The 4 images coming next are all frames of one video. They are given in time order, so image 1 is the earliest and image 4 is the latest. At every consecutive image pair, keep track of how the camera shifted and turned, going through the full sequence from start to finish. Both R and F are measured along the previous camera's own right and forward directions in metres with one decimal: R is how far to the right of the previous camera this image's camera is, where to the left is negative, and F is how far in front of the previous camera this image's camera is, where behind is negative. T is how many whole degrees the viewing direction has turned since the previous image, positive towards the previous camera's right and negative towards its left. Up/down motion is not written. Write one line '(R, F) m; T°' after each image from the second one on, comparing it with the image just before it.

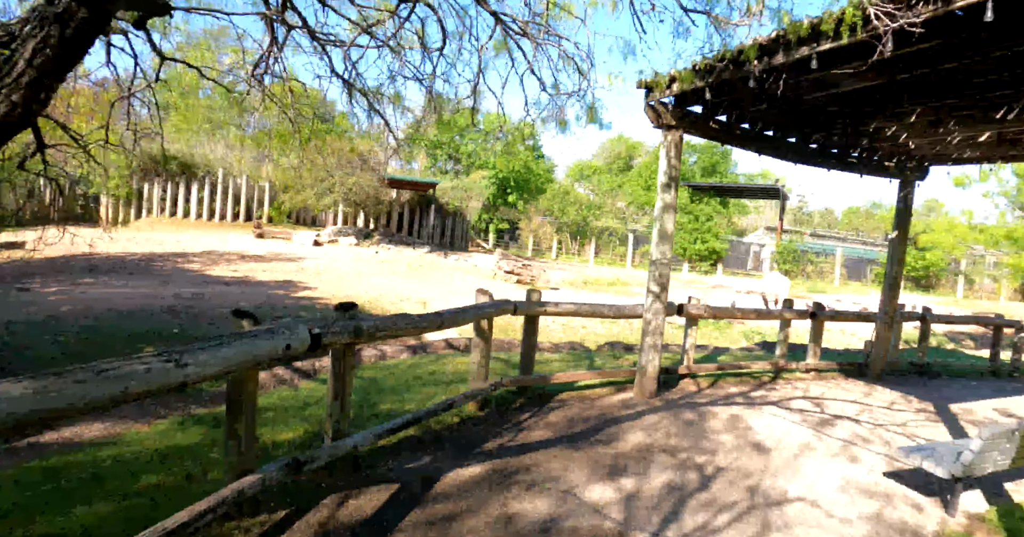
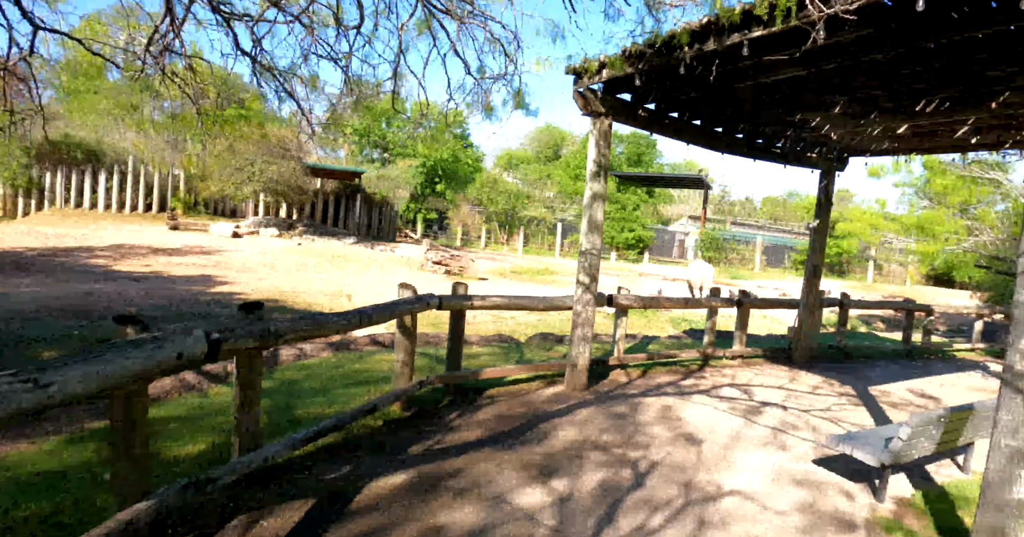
(+0.1, +0.3) m; +7°
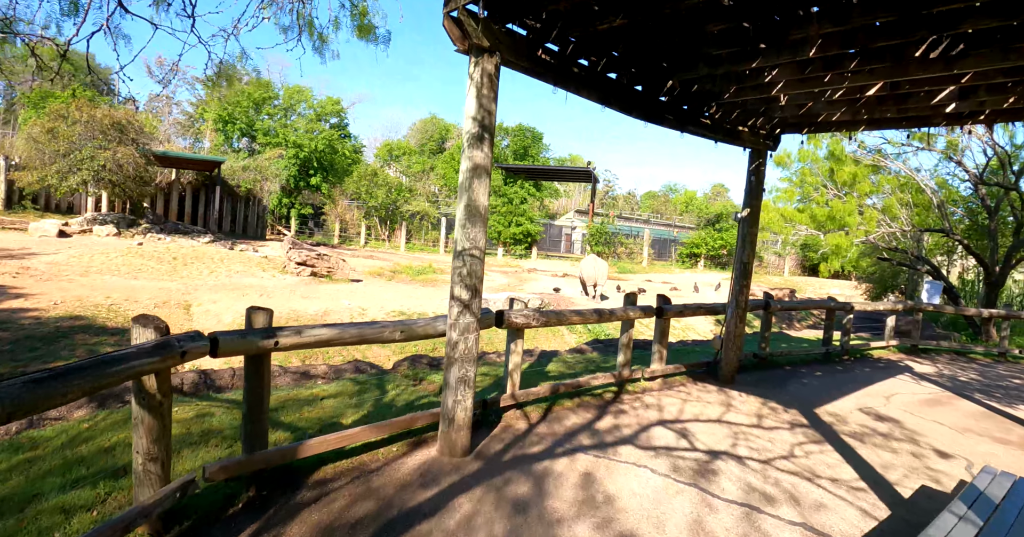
(+0.3, +1.6) m; +11°
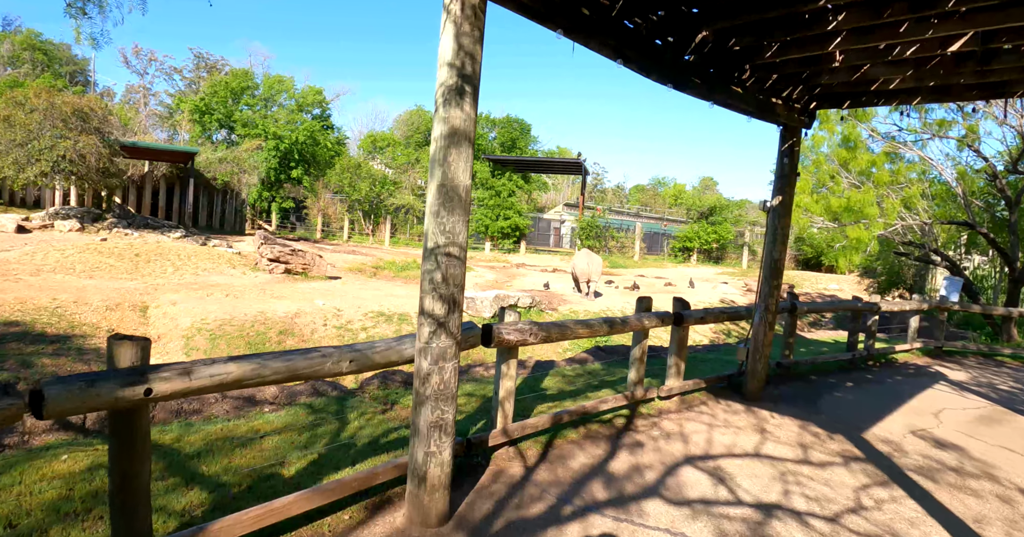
(0.0, +0.9) m; +1°
